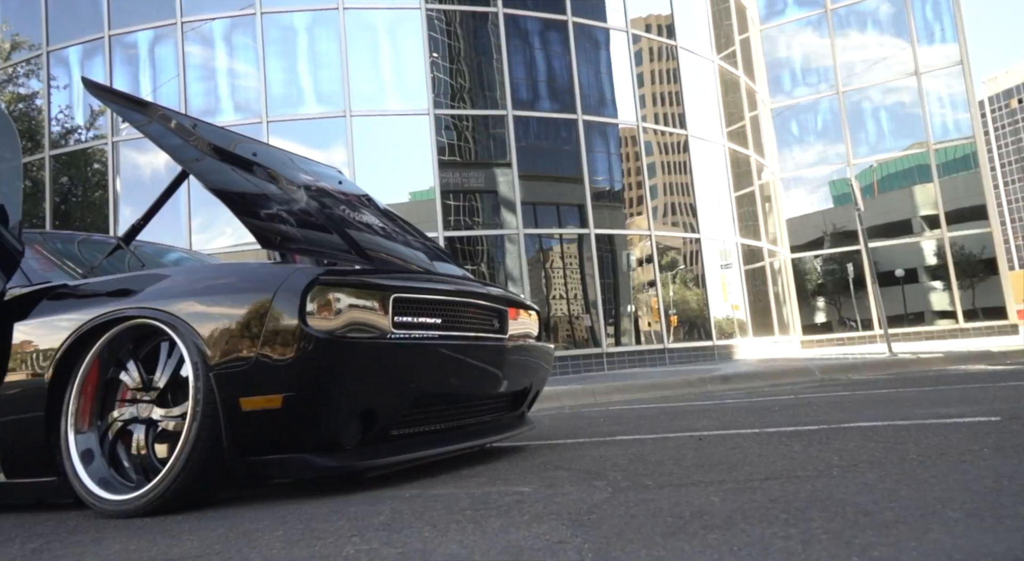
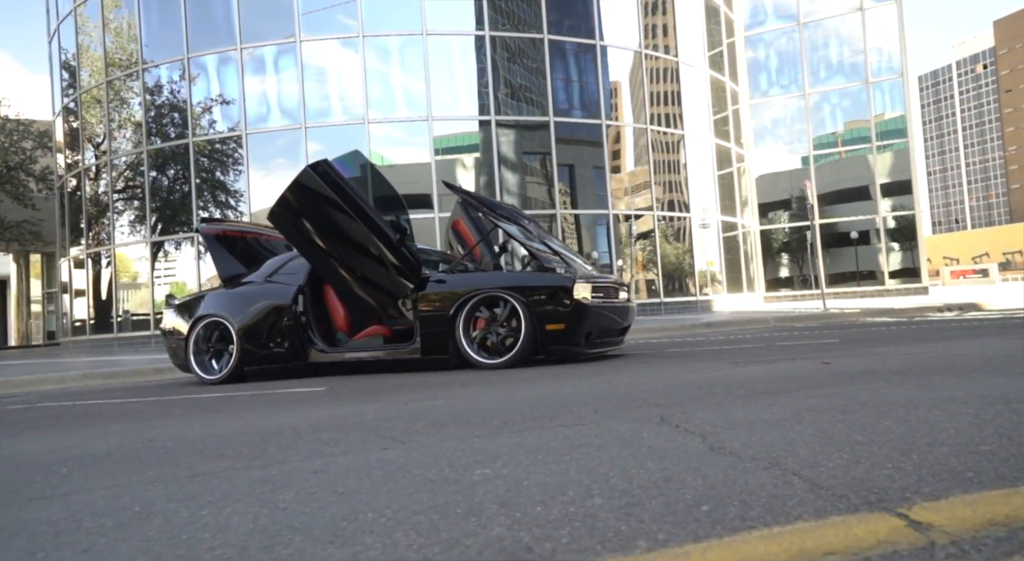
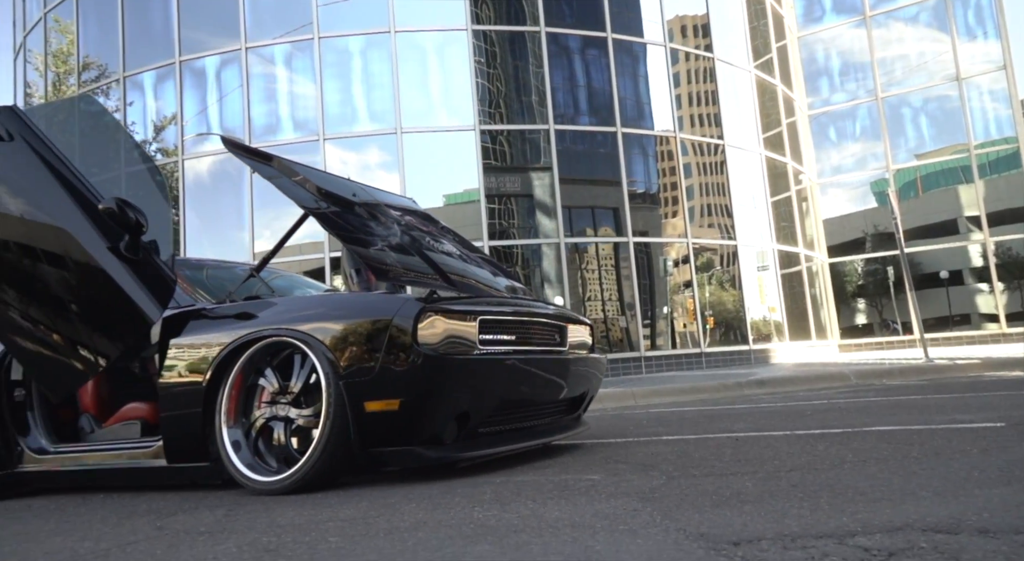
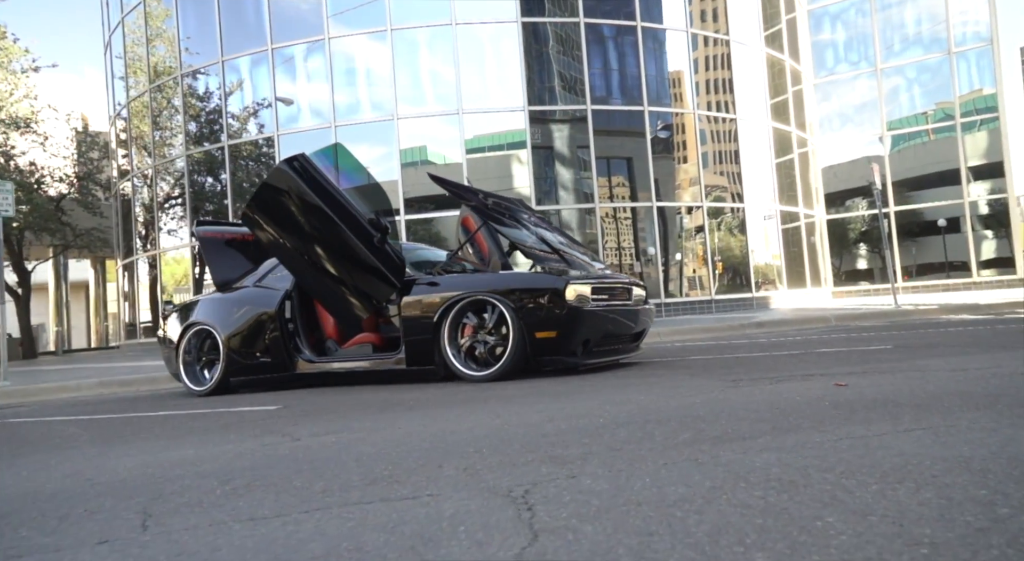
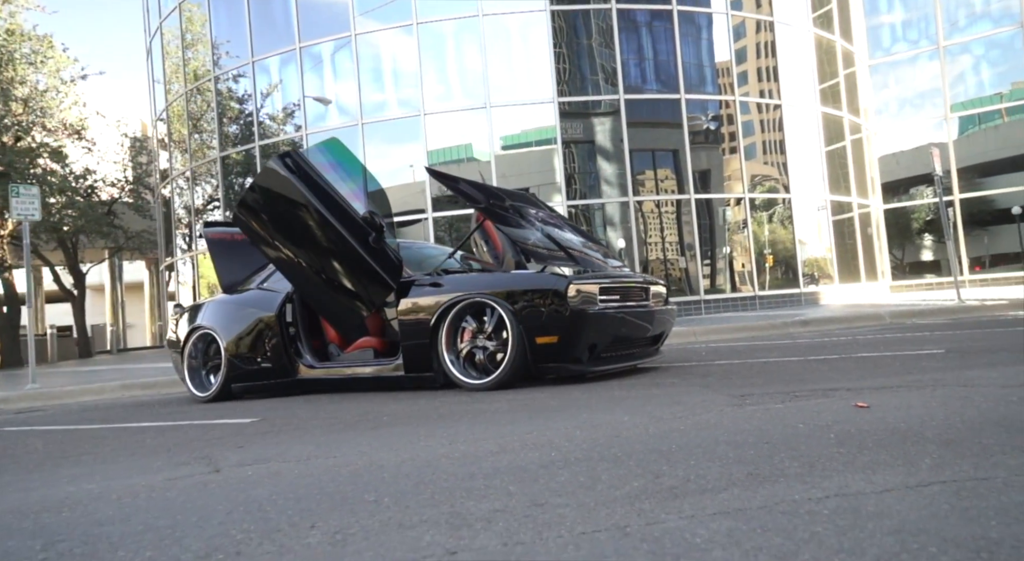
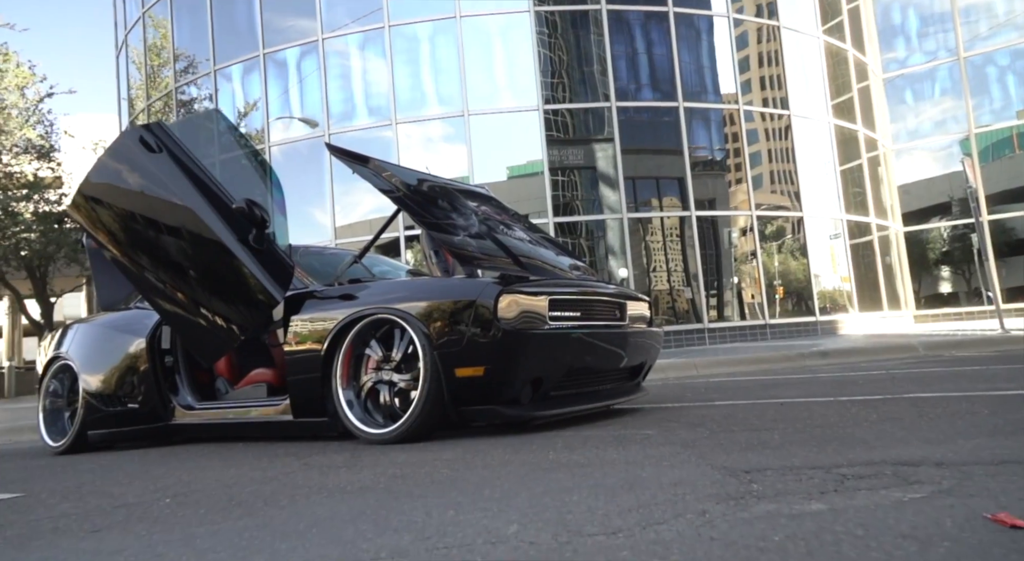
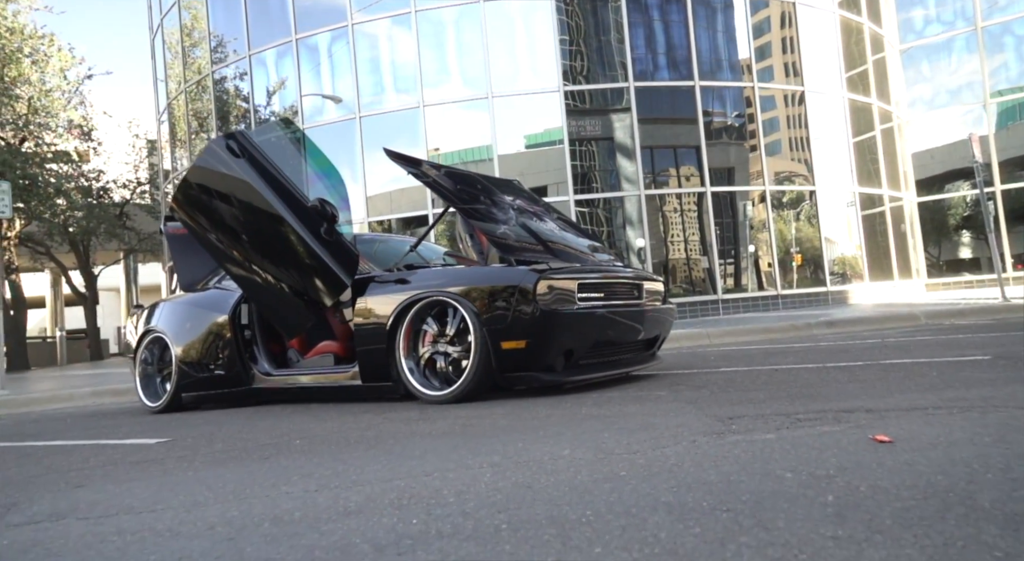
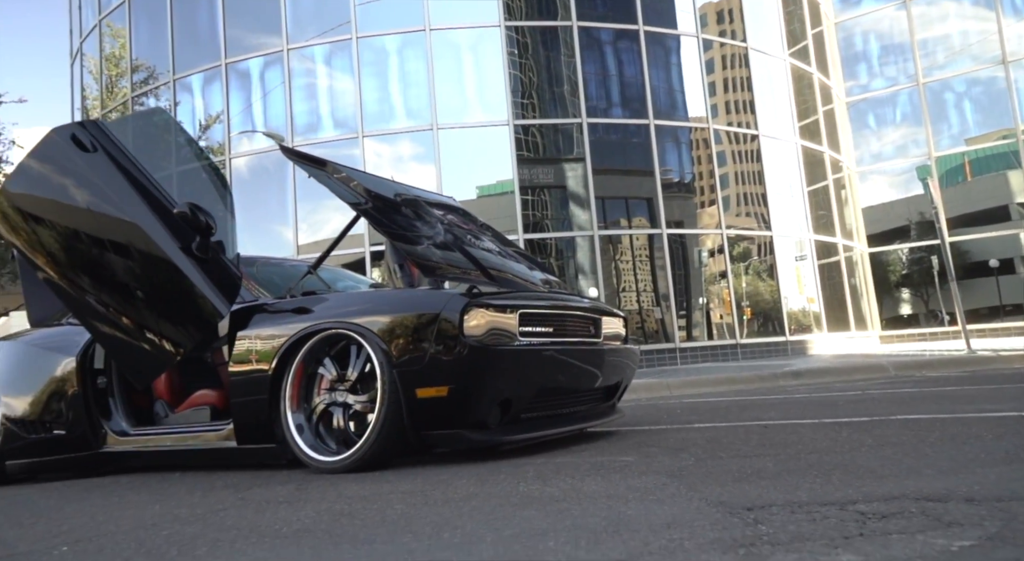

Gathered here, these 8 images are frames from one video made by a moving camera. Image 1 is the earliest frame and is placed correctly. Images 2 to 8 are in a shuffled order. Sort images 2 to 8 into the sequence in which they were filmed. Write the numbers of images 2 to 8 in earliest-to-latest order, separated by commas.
3, 8, 6, 7, 5, 4, 2
